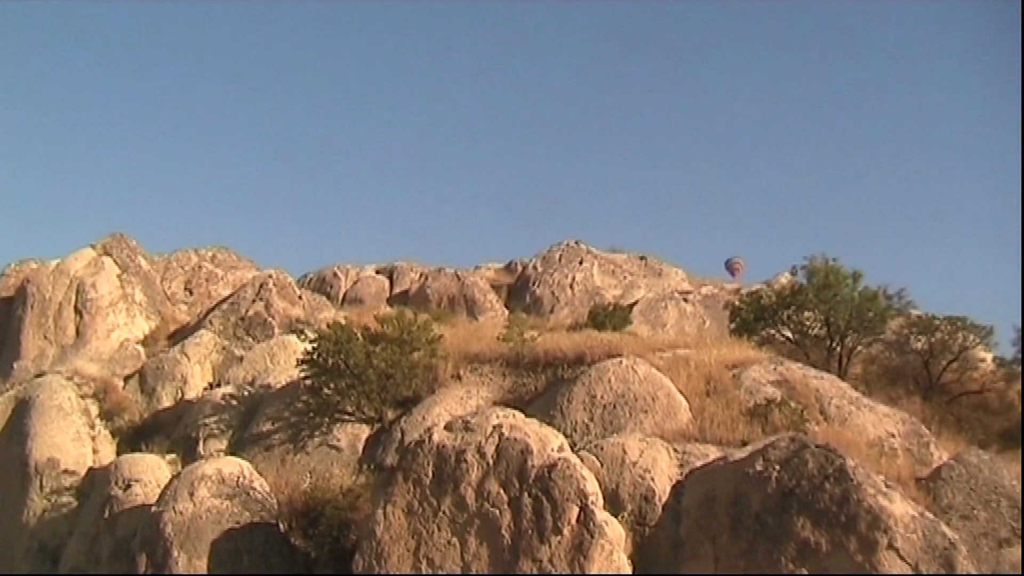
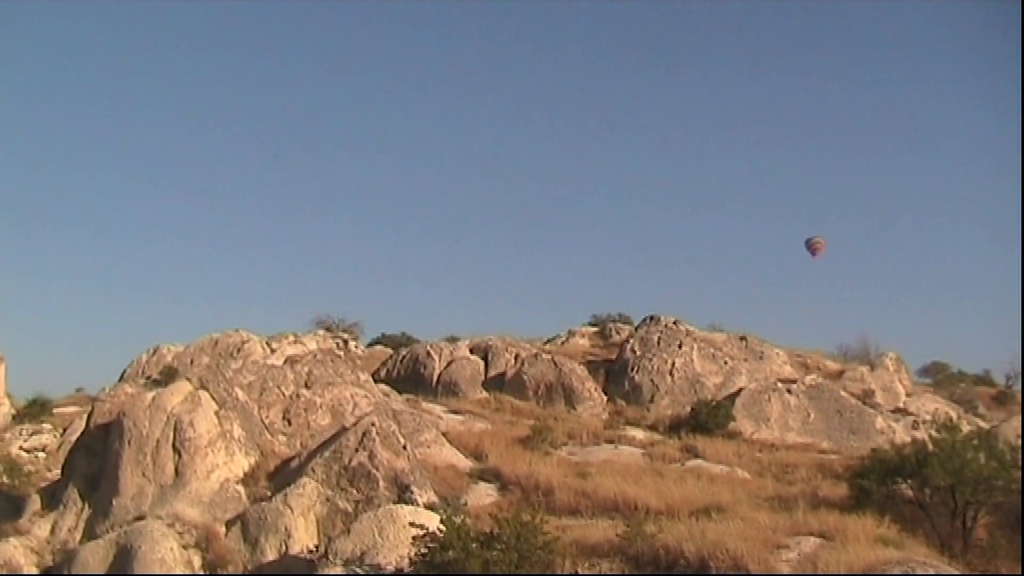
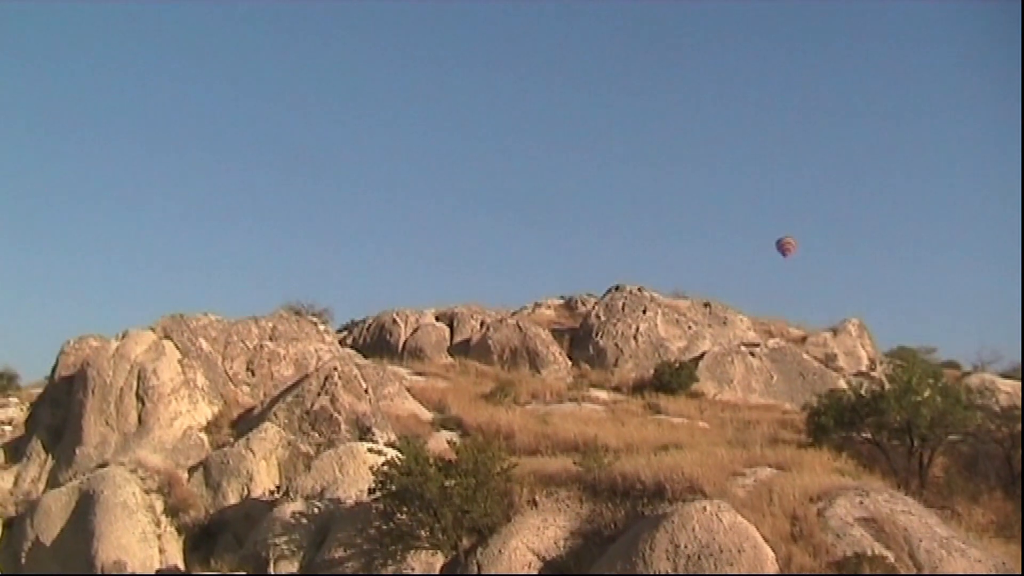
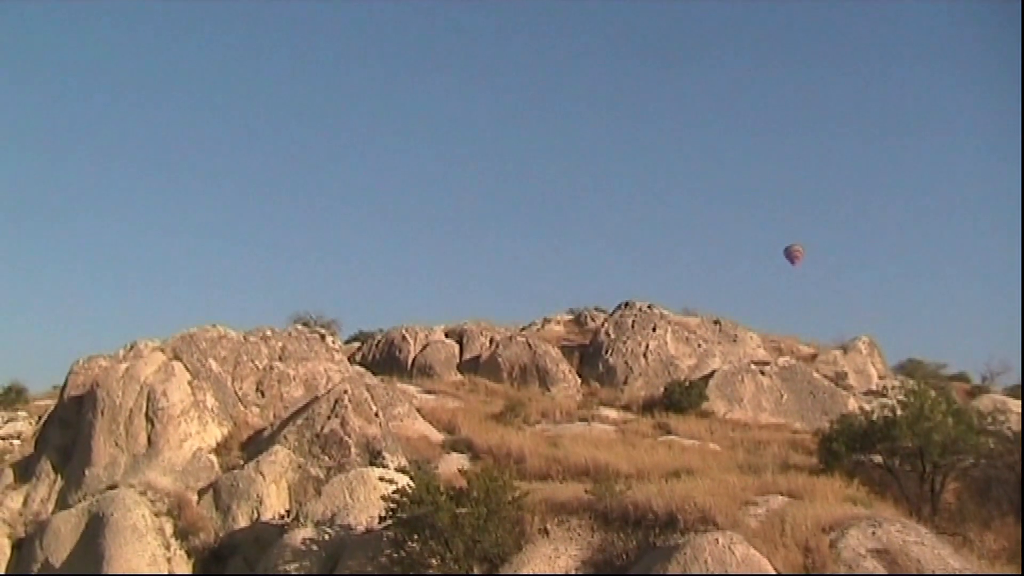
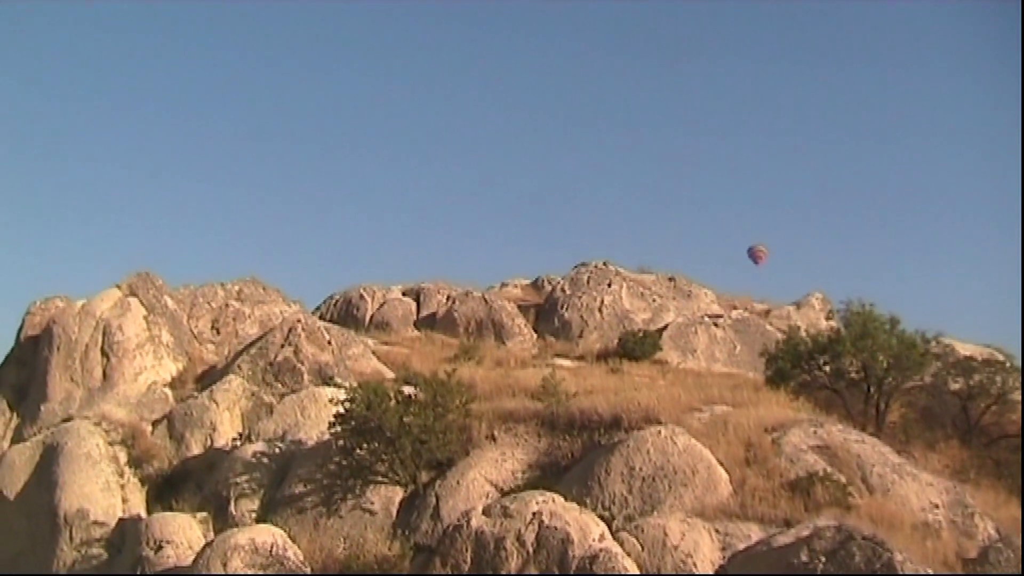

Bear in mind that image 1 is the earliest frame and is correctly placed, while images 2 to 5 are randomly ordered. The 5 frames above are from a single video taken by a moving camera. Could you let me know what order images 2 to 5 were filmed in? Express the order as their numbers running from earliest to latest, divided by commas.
5, 3, 4, 2
